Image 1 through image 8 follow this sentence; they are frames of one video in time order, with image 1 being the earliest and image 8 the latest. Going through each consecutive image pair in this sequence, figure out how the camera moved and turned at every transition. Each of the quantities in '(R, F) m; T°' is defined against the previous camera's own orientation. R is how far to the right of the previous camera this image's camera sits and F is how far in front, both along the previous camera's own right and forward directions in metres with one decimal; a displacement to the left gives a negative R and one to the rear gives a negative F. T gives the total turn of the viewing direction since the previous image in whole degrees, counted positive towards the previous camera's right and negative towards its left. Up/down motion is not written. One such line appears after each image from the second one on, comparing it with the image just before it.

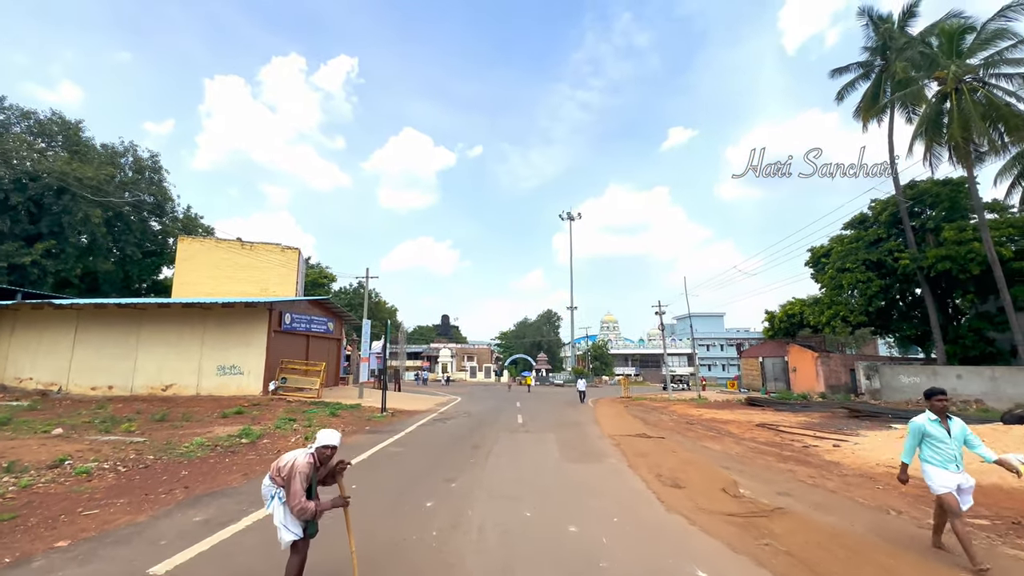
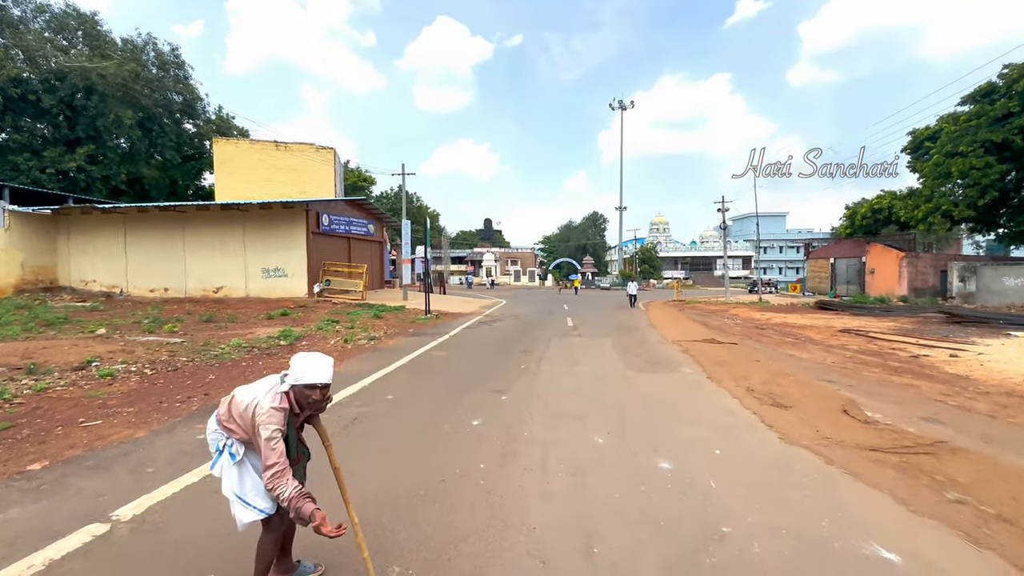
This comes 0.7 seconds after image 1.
(-0.2, +1.5) m; -5°
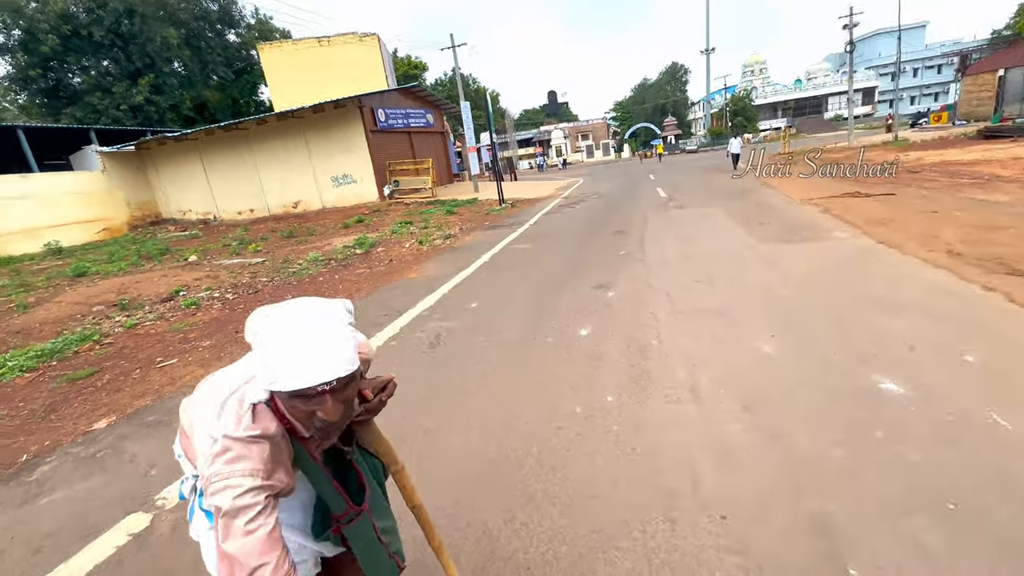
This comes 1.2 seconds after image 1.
(-0.2, +1.2) m; -10°
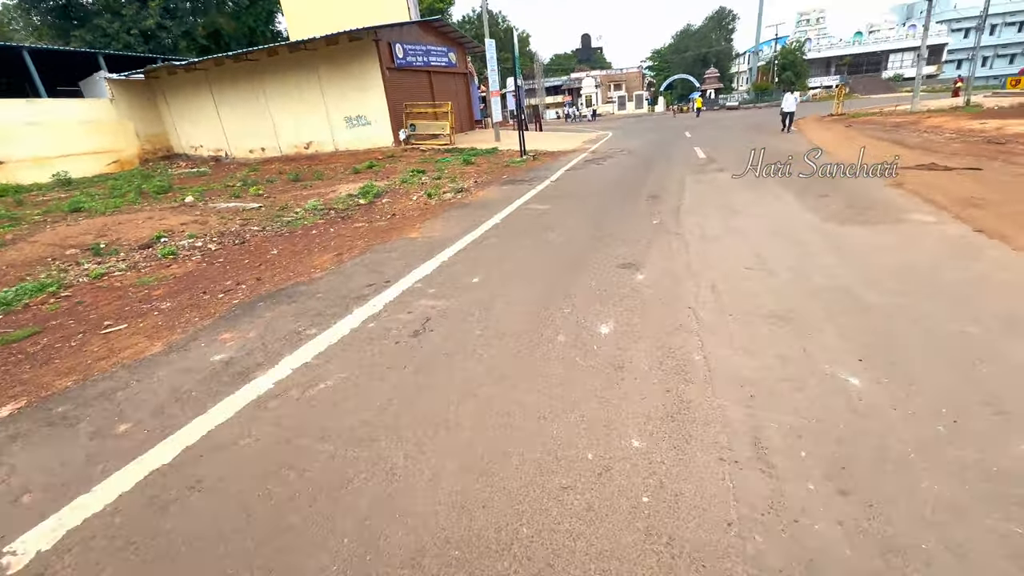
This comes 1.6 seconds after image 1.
(+0.1, +0.8) m; -2°
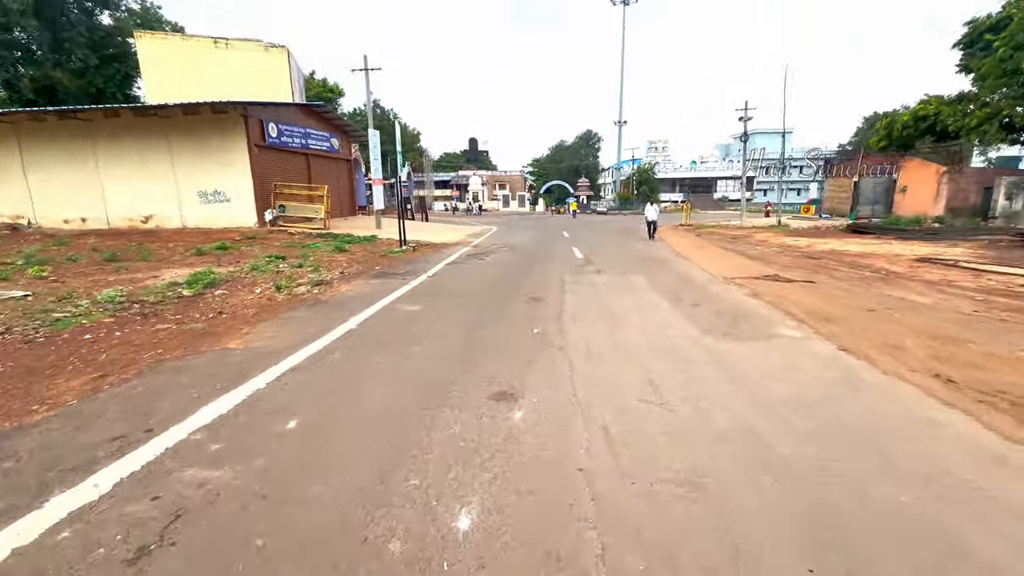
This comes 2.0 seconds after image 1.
(+0.3, +0.9) m; +13°
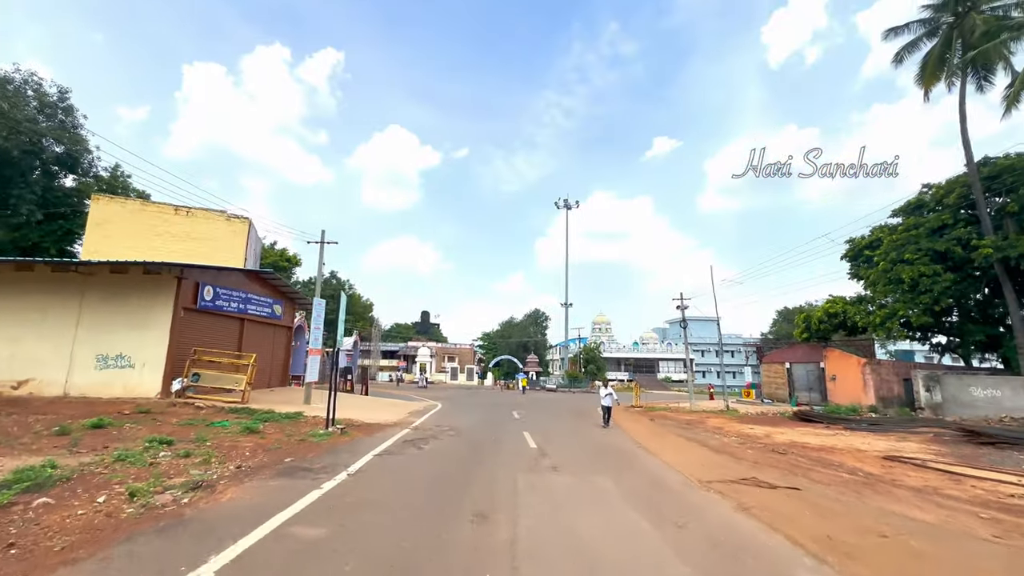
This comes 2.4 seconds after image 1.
(0.0, +1.1) m; +6°
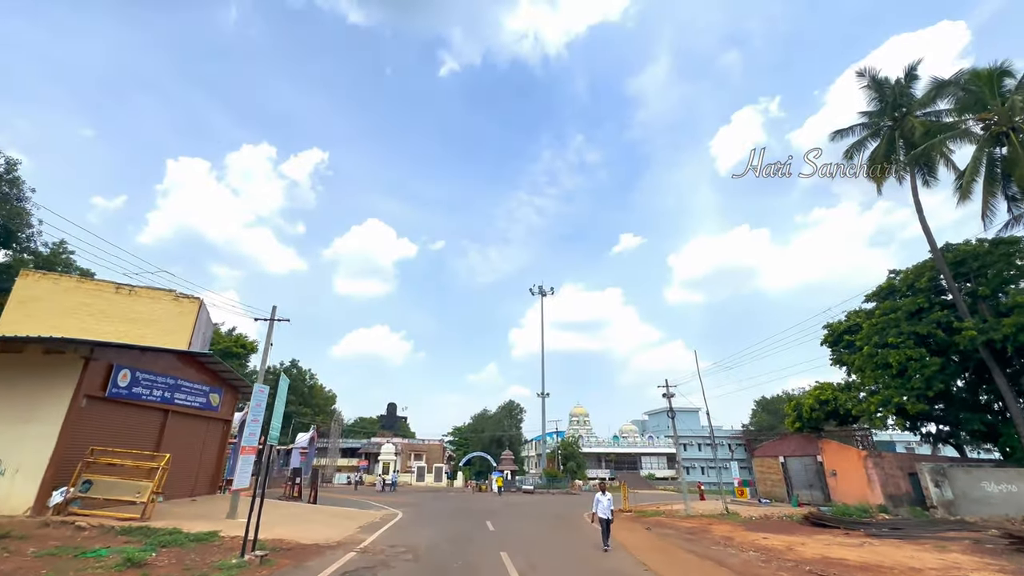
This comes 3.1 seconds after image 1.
(0.0, +1.9) m; +3°
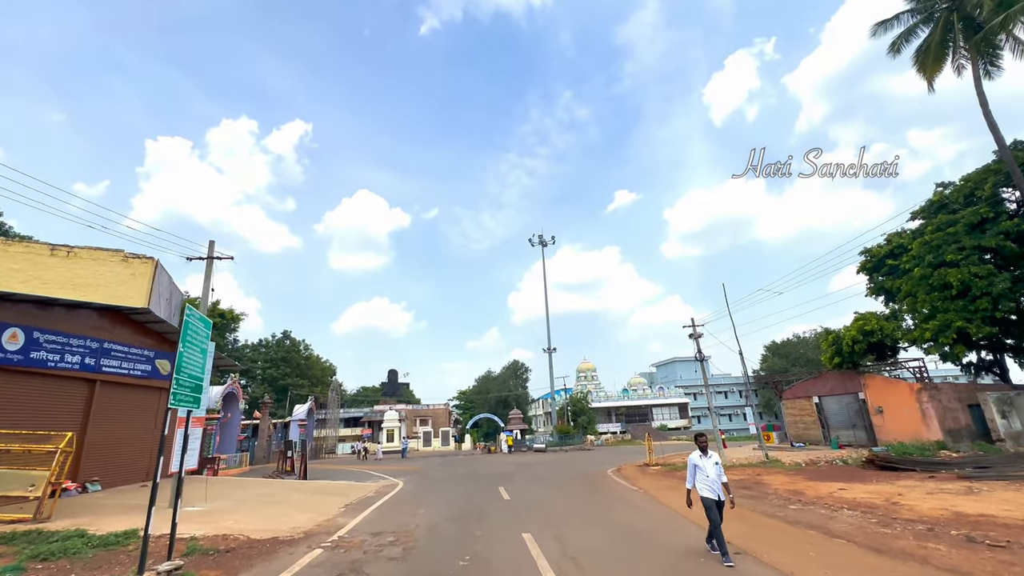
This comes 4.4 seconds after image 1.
(-0.2, +3.3) m; 0°
